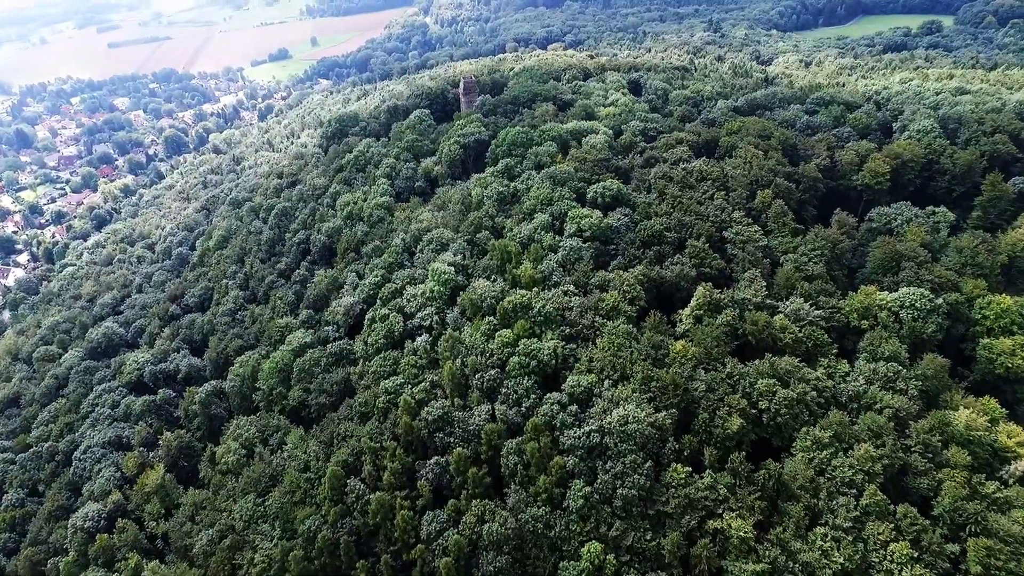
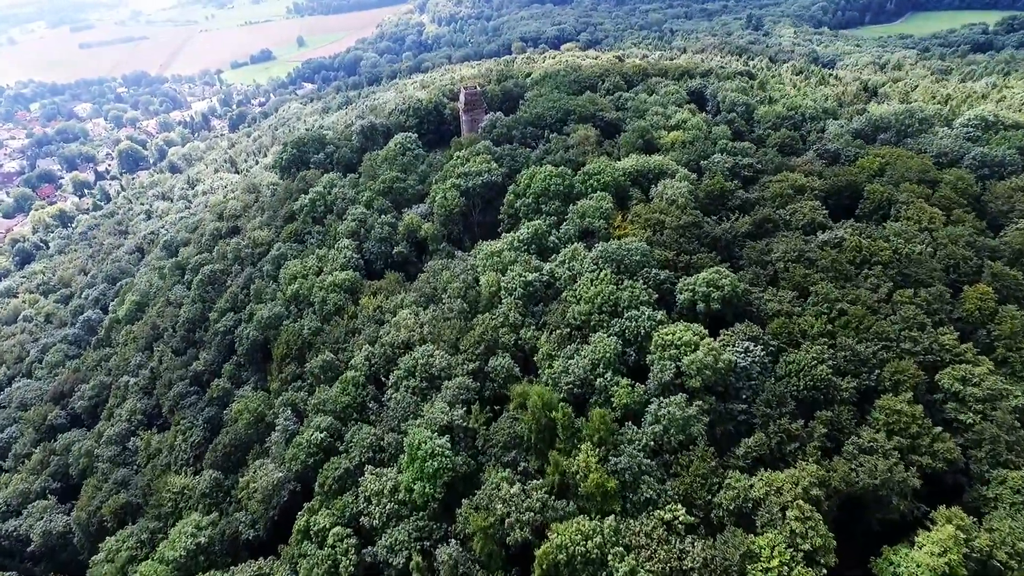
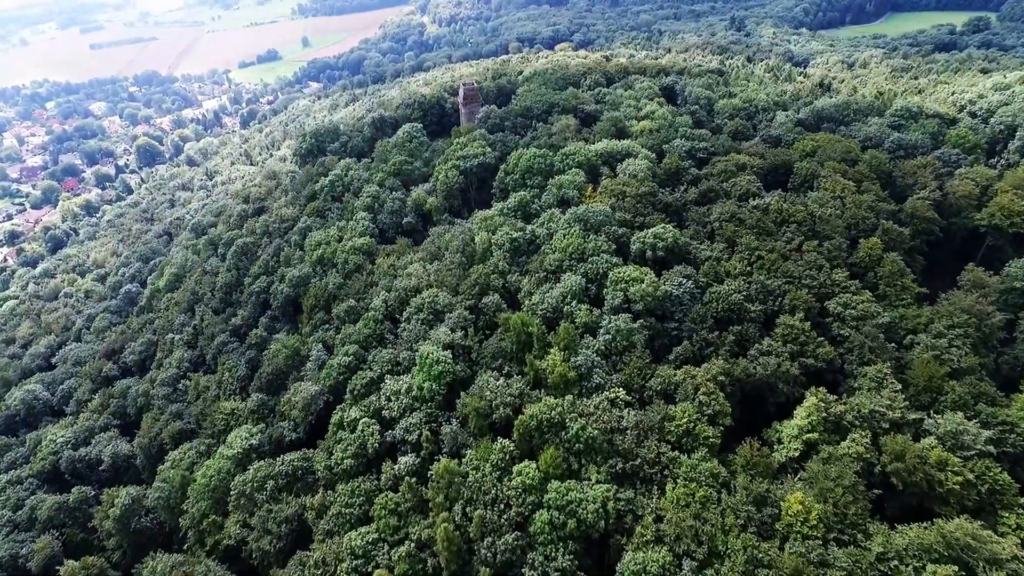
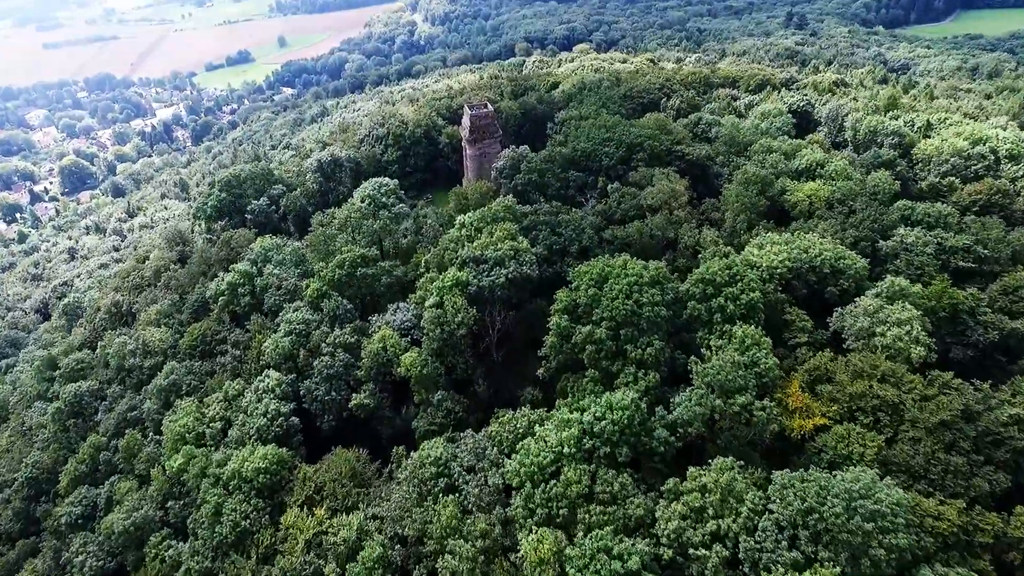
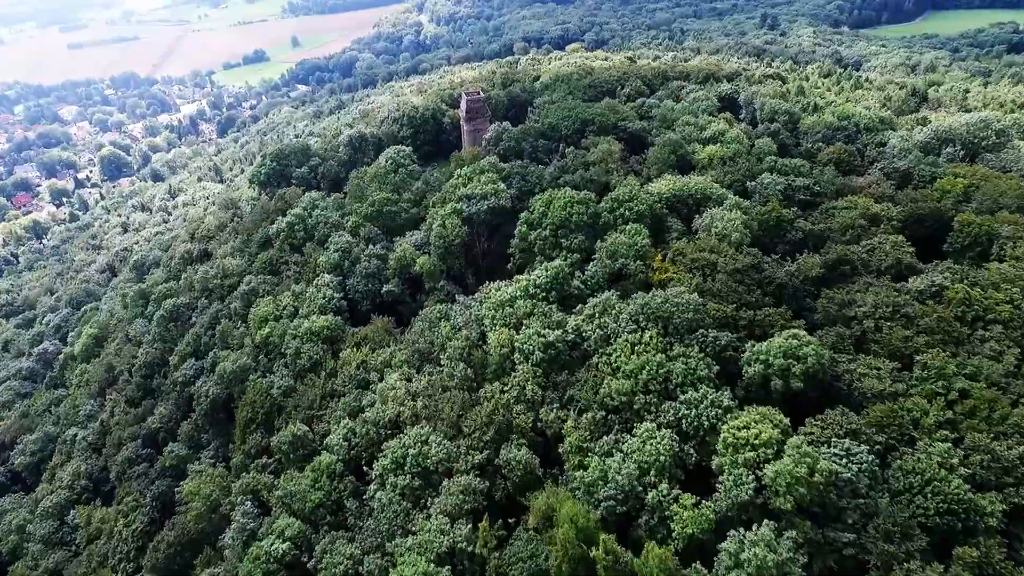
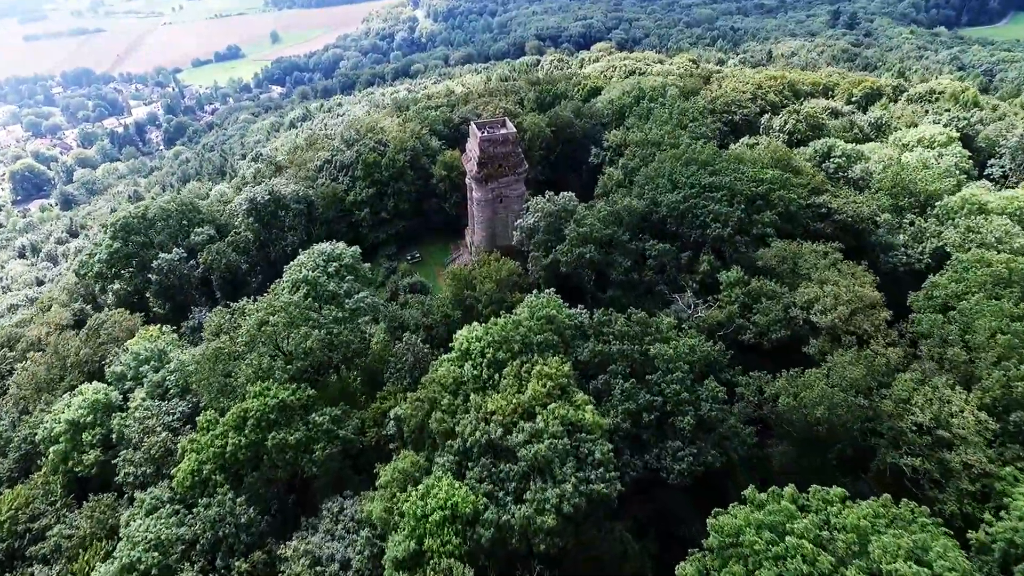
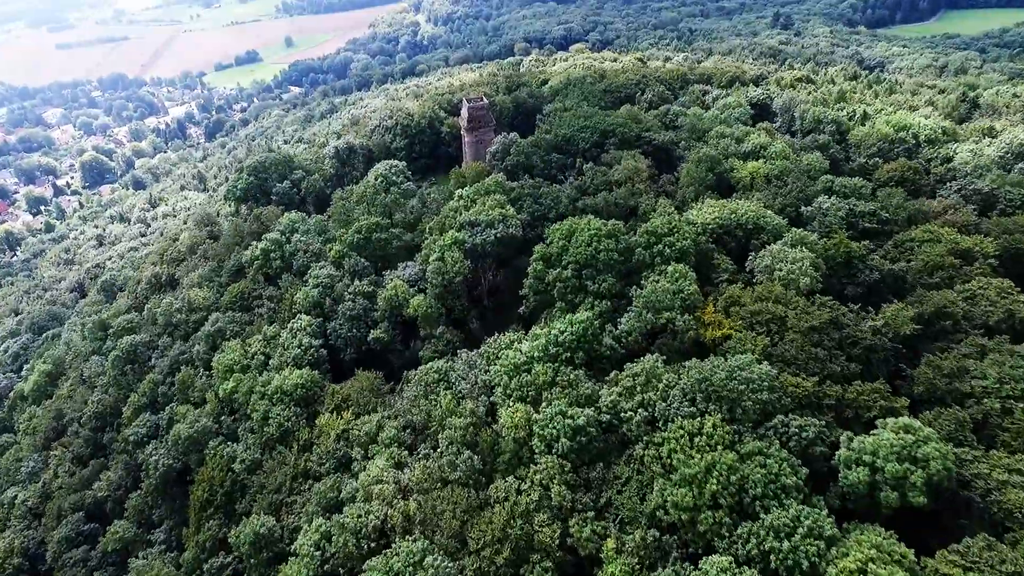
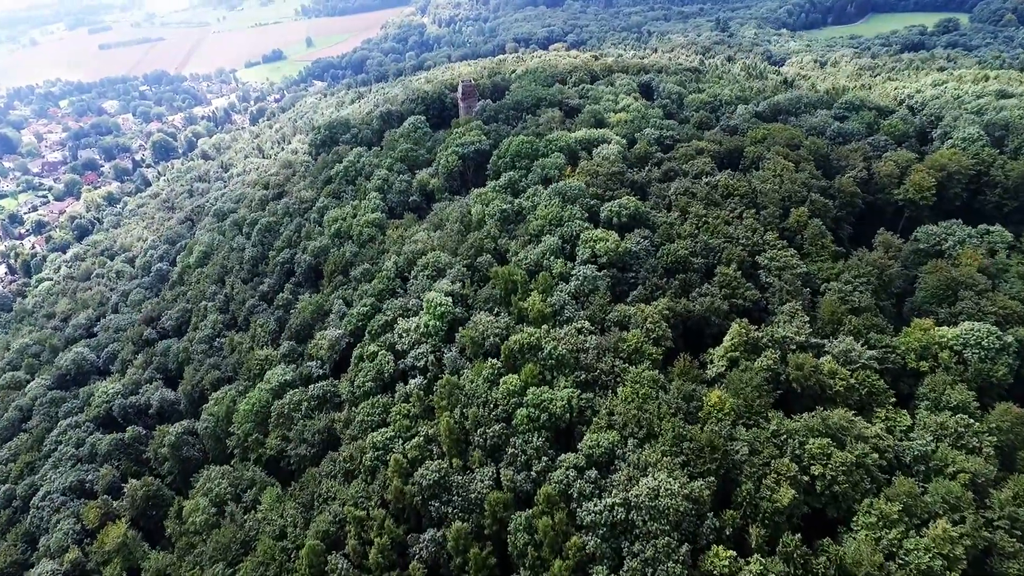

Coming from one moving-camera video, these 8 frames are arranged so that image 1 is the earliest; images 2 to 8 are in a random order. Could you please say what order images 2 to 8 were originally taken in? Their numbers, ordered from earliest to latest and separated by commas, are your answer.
8, 3, 2, 5, 7, 4, 6
